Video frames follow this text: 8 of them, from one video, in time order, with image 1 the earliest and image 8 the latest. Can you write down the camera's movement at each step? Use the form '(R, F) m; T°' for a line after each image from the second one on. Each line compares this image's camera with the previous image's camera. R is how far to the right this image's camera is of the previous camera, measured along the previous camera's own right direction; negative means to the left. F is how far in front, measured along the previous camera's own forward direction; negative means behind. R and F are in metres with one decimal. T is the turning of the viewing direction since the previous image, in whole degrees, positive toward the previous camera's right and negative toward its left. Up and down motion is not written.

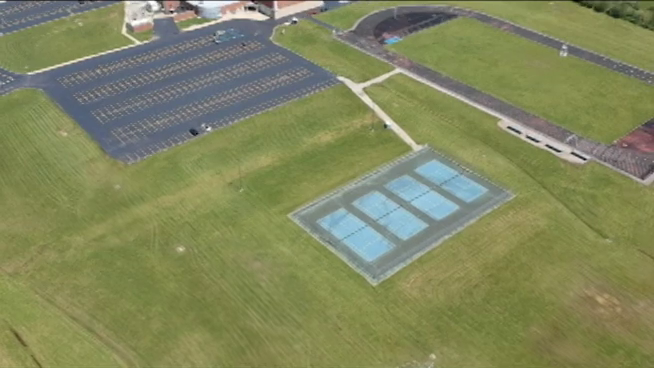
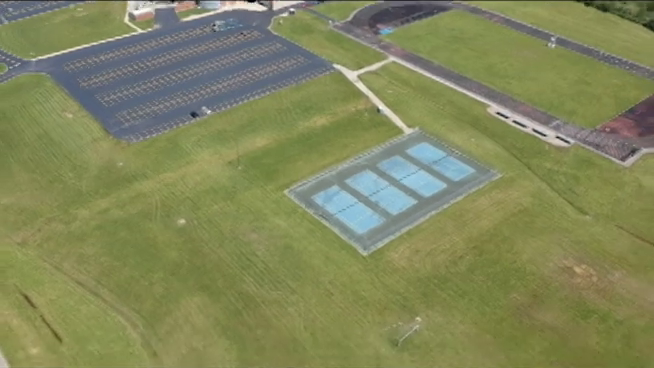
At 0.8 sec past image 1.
(+0.2, -2.7) m; 0°
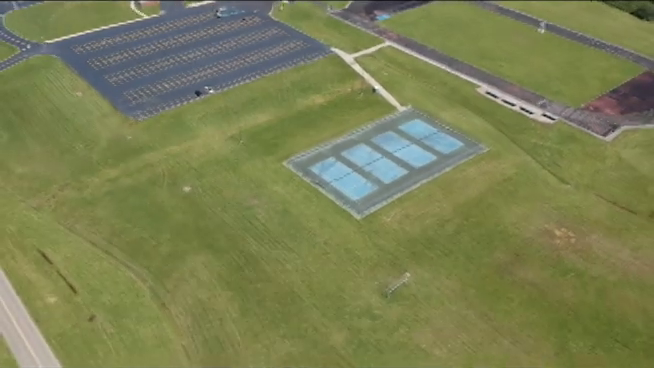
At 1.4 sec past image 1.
(+0.2, -3.6) m; 0°
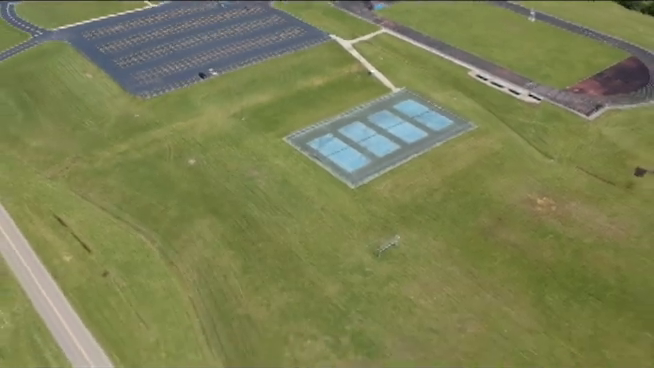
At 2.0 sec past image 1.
(+0.3, -3.7) m; 0°
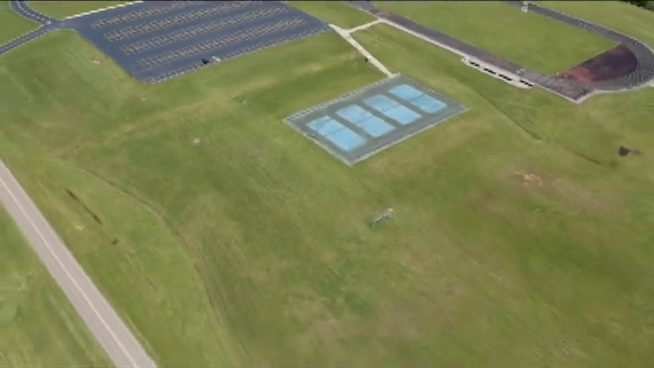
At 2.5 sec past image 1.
(+0.2, -3.0) m; 0°
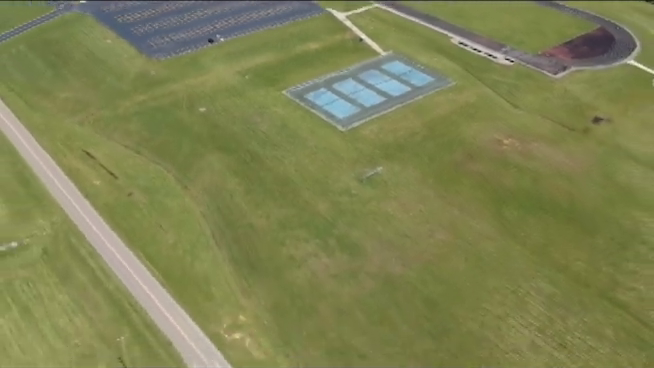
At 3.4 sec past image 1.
(+0.4, -5.4) m; 0°
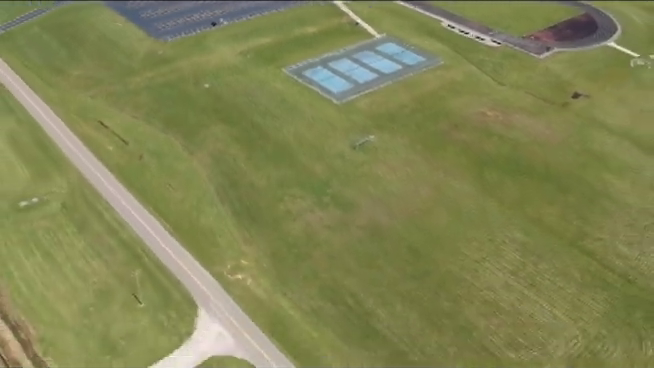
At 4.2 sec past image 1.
(+0.4, -4.9) m; 0°
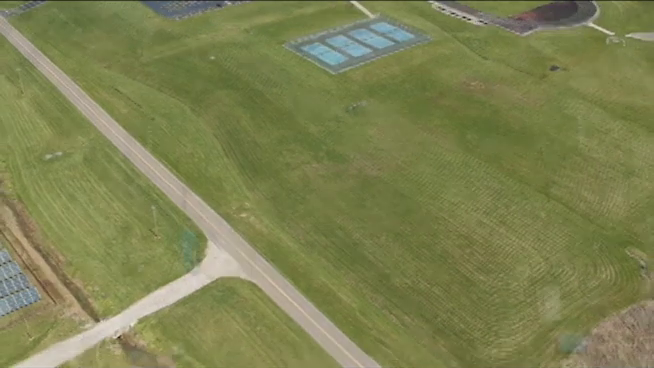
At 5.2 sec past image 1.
(+0.4, -6.3) m; 0°
